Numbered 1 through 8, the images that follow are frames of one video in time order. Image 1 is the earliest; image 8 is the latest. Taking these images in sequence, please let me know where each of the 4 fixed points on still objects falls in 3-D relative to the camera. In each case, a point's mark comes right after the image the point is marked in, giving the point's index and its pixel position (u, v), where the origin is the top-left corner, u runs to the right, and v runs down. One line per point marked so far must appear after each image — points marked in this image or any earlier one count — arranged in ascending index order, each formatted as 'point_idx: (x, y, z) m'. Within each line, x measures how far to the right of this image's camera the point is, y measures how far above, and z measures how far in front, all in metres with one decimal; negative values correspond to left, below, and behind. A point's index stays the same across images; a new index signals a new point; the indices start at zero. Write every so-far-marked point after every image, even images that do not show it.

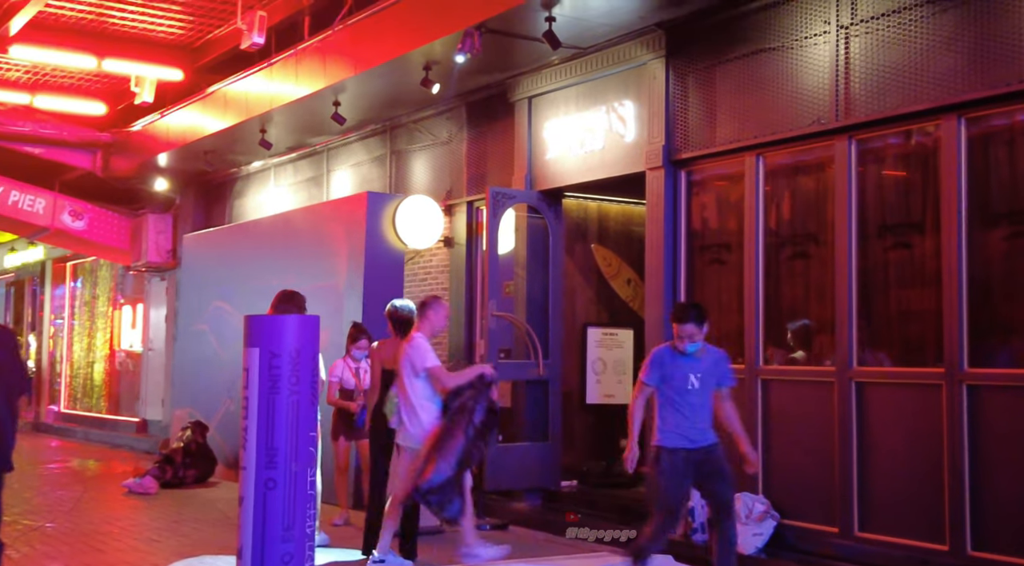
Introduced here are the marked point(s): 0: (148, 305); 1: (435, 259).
0: (-6.2, -0.4, +19.7) m
1: (-0.8, +0.3, +12.3) m
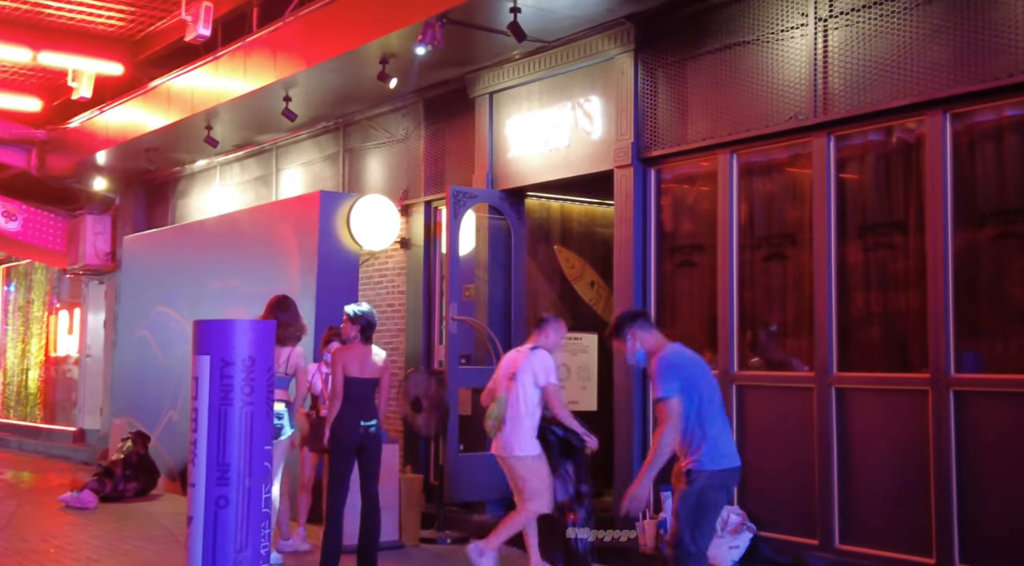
0: (-7.0, -0.4, +19.0) m
1: (-1.2, +0.2, +11.8) m
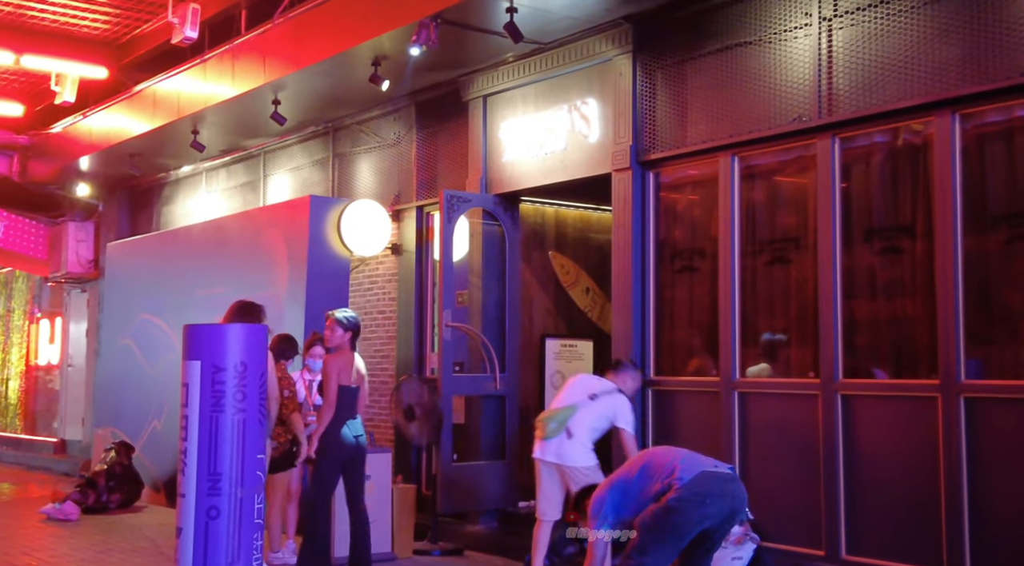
0: (-7.2, -0.6, +18.7) m
1: (-1.3, +0.2, +11.6) m
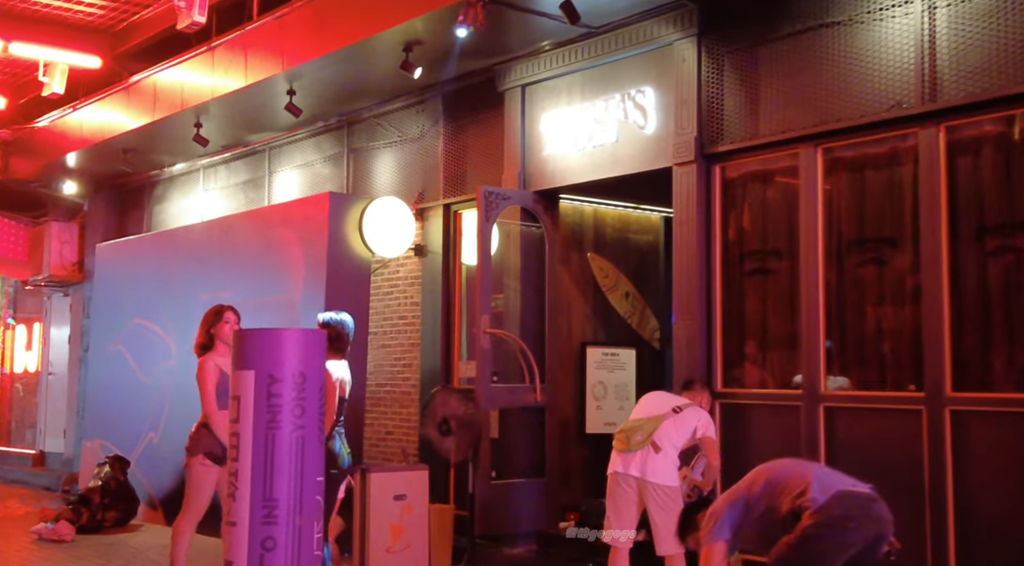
0: (-7.1, -0.6, +17.8) m
1: (-1.0, +0.1, +10.9) m
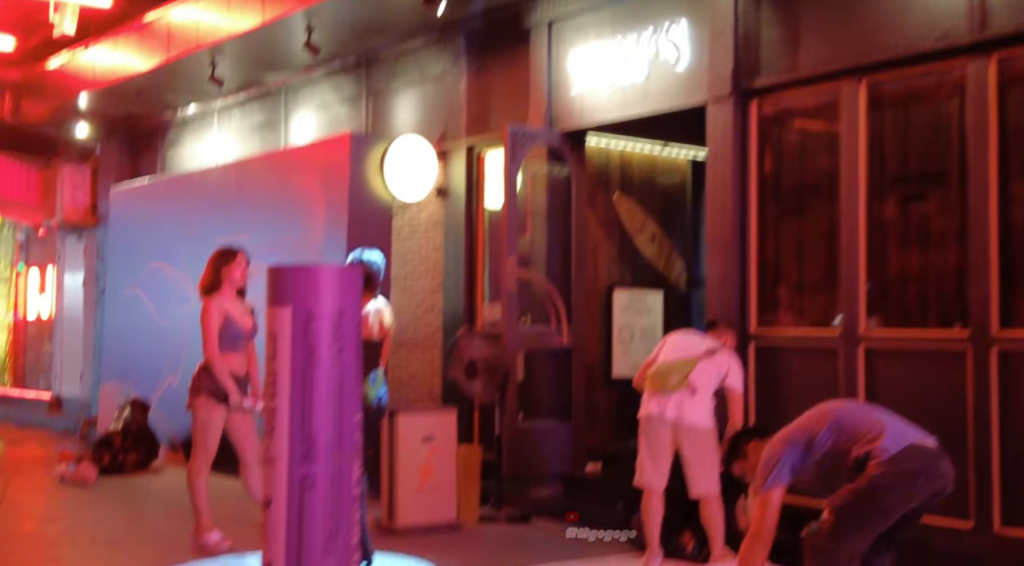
0: (-6.9, +0.2, +17.7) m
1: (-0.8, +0.7, +10.7) m
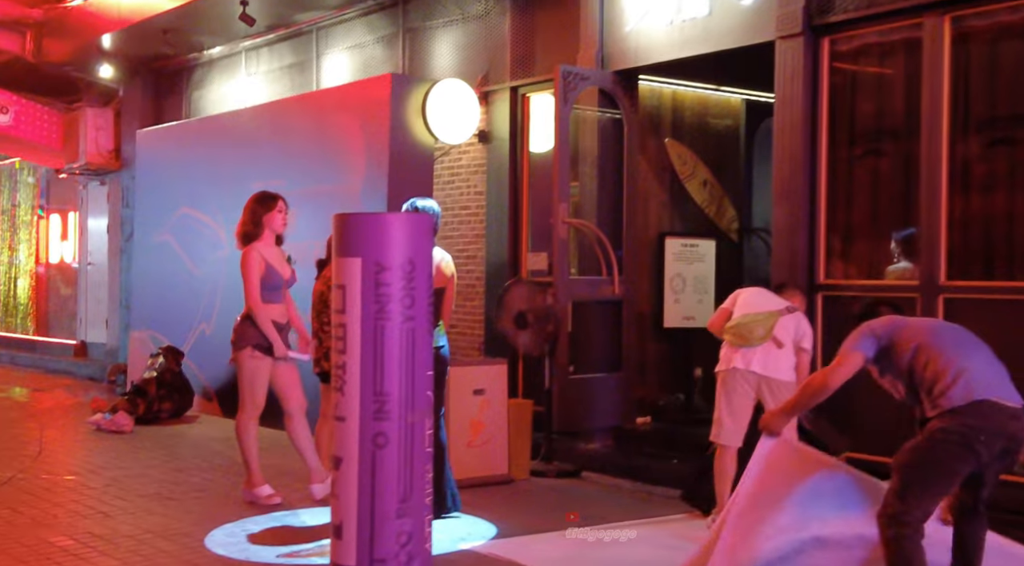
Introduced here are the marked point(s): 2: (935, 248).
0: (-6.4, +1.1, +17.4) m
1: (-0.4, +1.1, +10.4) m
2: (+2.4, +0.2, +6.7) m
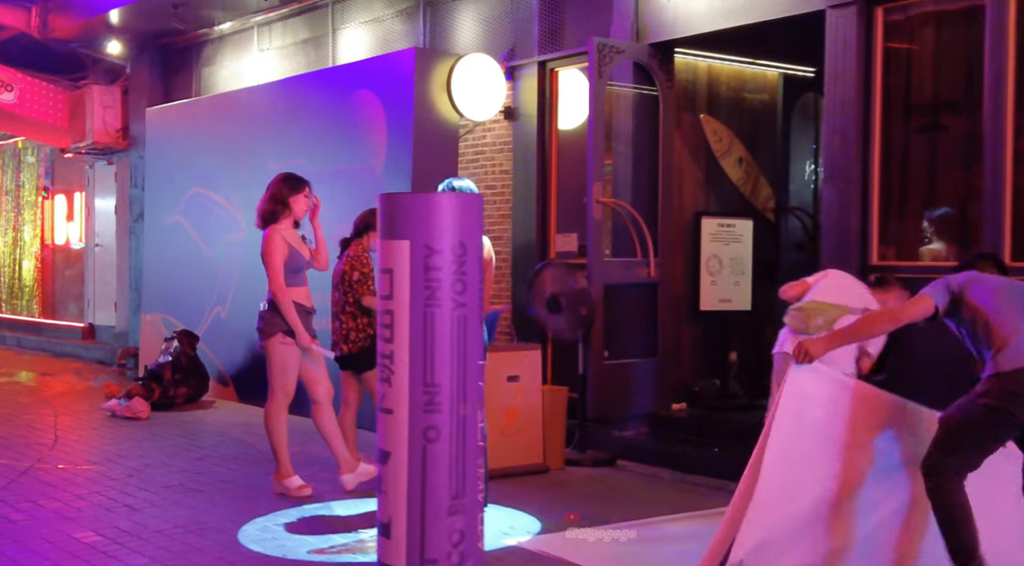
0: (-6.2, +1.3, +17.1) m
1: (-0.2, +1.3, +10.1) m
2: (+2.7, +0.3, +6.4) m
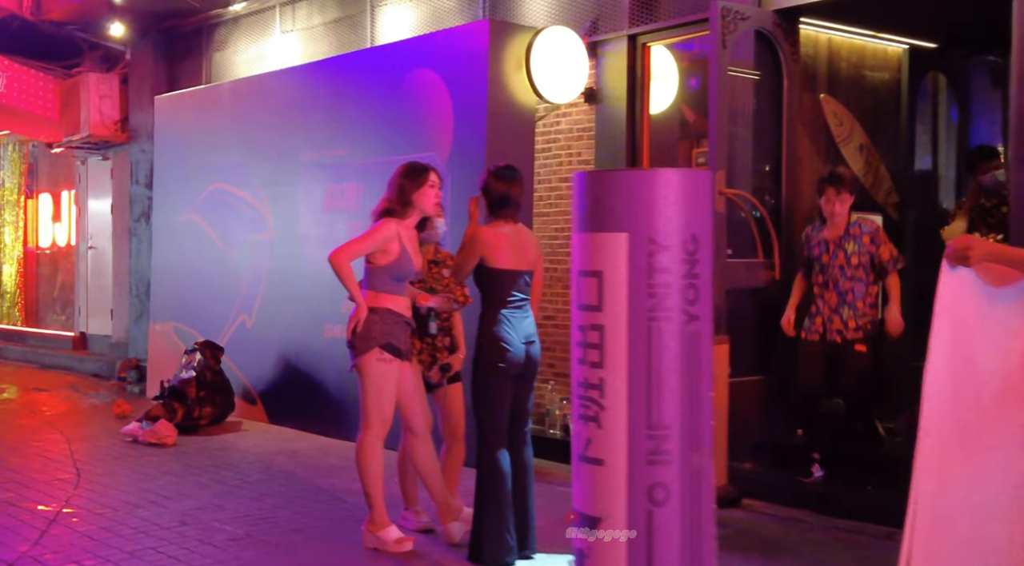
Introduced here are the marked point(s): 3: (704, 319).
0: (-5.8, +1.2, +15.7) m
1: (+0.4, +1.3, +8.9) m
2: (+3.4, +0.3, +5.3) m
3: (+0.6, -0.1, +3.6) m
